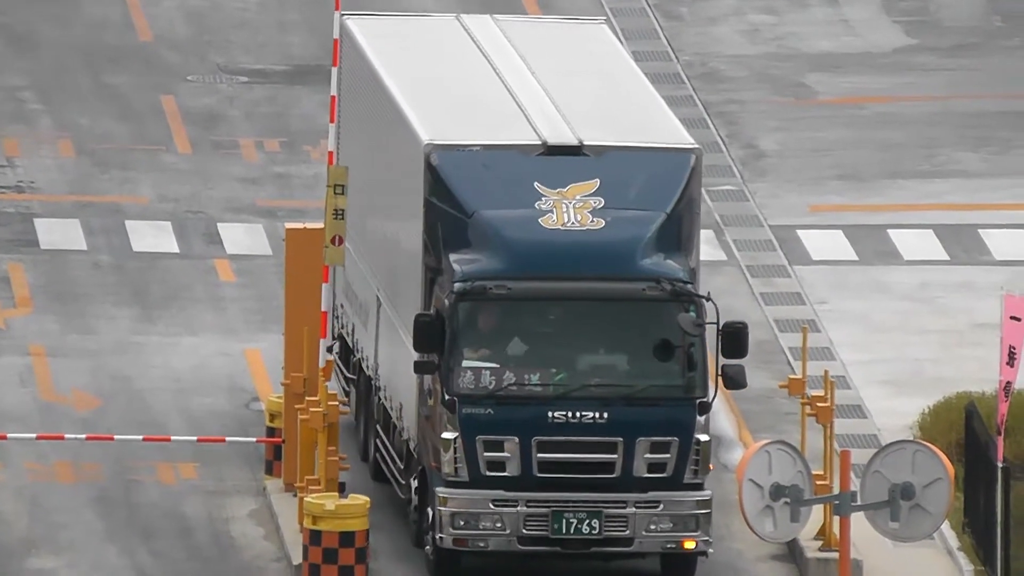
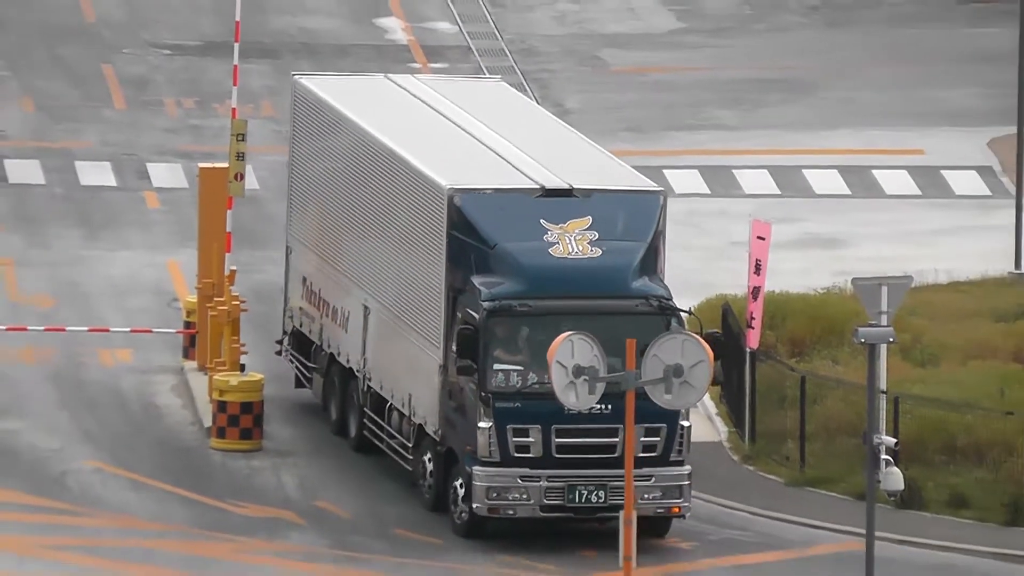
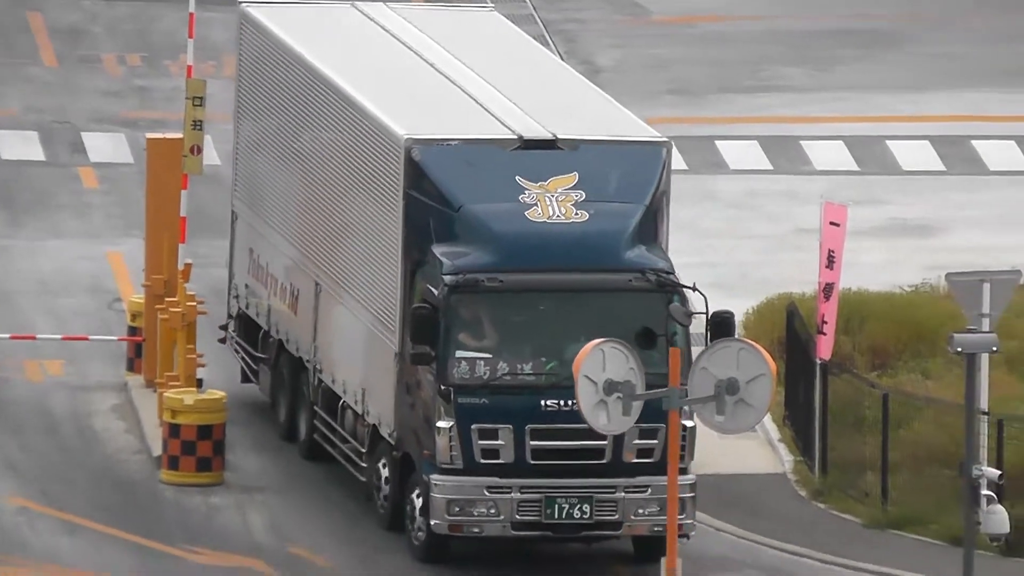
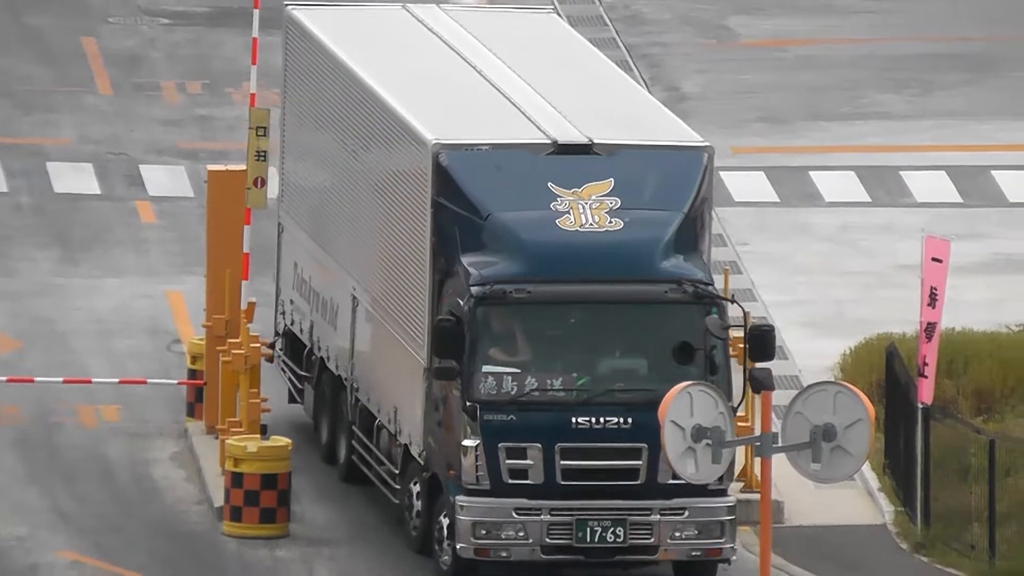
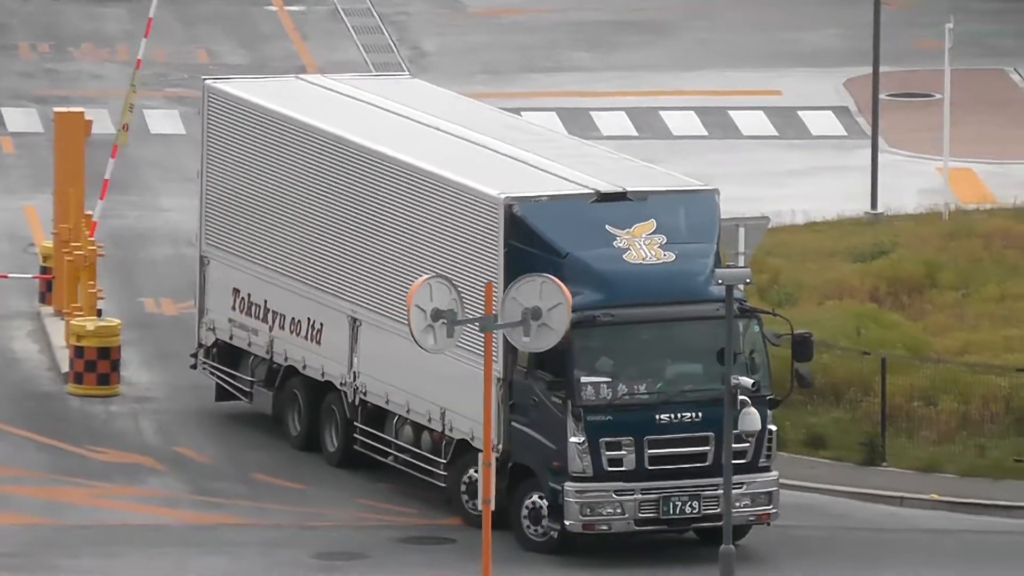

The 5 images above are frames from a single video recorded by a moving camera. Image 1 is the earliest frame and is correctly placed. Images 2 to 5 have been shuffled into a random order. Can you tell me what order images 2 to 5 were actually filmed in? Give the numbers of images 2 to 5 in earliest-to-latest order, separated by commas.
4, 3, 2, 5
